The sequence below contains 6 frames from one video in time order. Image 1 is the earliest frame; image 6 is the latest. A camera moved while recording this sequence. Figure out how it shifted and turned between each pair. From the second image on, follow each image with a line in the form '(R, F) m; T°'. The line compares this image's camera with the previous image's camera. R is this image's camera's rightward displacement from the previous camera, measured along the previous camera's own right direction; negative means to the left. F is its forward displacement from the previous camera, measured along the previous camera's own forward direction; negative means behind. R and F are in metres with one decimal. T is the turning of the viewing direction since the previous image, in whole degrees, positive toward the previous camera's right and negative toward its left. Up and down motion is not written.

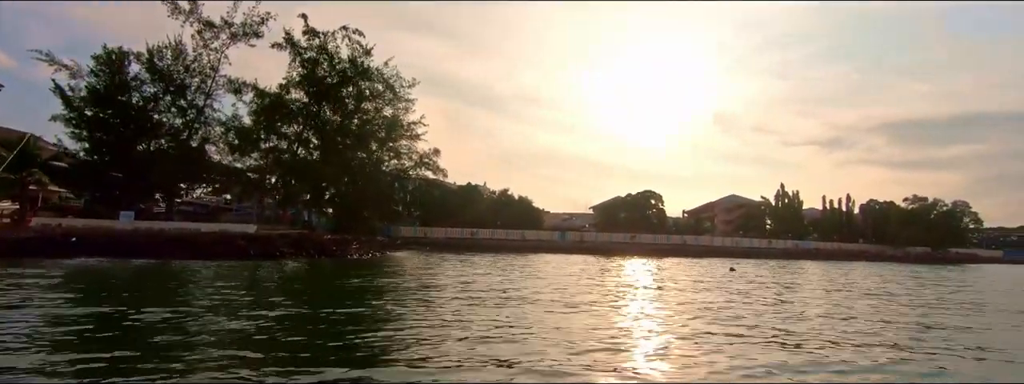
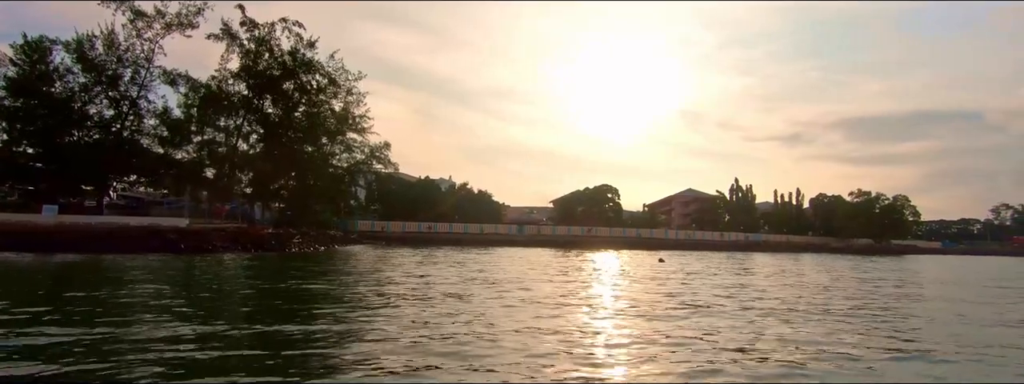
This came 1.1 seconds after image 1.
(+0.9, -0.2) m; +3°
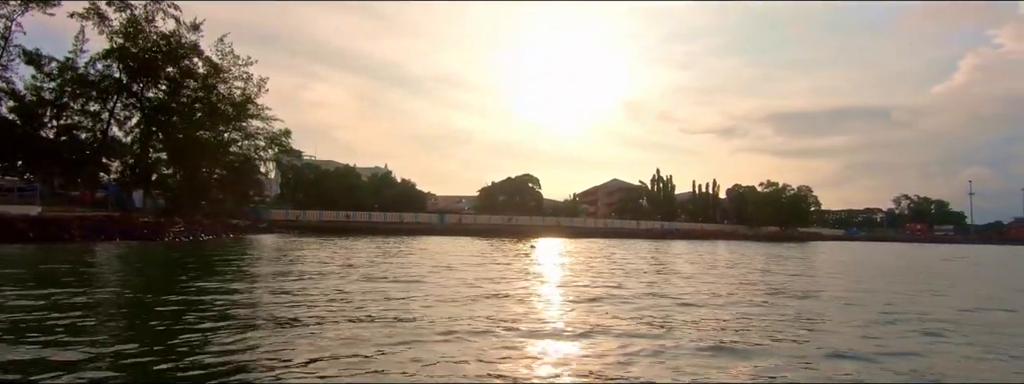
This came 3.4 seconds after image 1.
(+2.1, -0.2) m; +5°
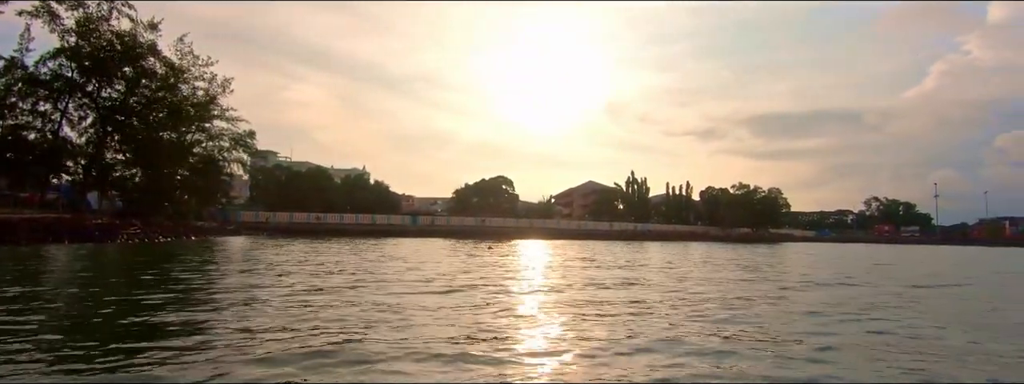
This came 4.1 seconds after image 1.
(+0.8, 0.0) m; +2°
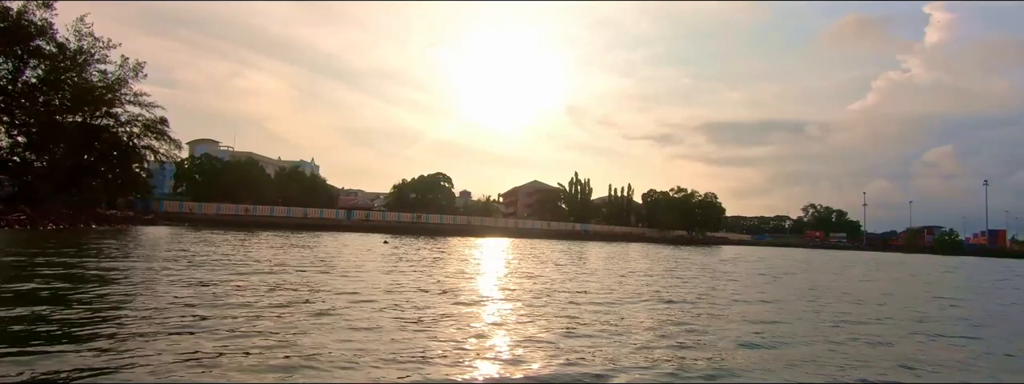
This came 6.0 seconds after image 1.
(+2.0, +0.4) m; +4°
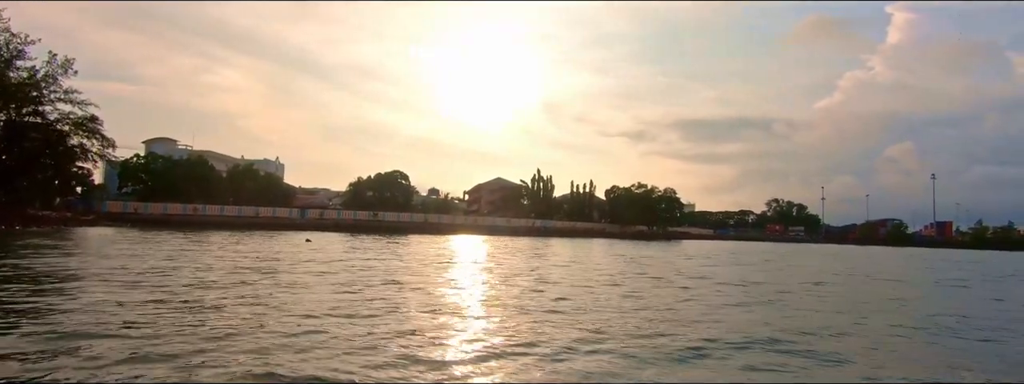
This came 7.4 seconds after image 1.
(+1.4, +0.8) m; +2°
